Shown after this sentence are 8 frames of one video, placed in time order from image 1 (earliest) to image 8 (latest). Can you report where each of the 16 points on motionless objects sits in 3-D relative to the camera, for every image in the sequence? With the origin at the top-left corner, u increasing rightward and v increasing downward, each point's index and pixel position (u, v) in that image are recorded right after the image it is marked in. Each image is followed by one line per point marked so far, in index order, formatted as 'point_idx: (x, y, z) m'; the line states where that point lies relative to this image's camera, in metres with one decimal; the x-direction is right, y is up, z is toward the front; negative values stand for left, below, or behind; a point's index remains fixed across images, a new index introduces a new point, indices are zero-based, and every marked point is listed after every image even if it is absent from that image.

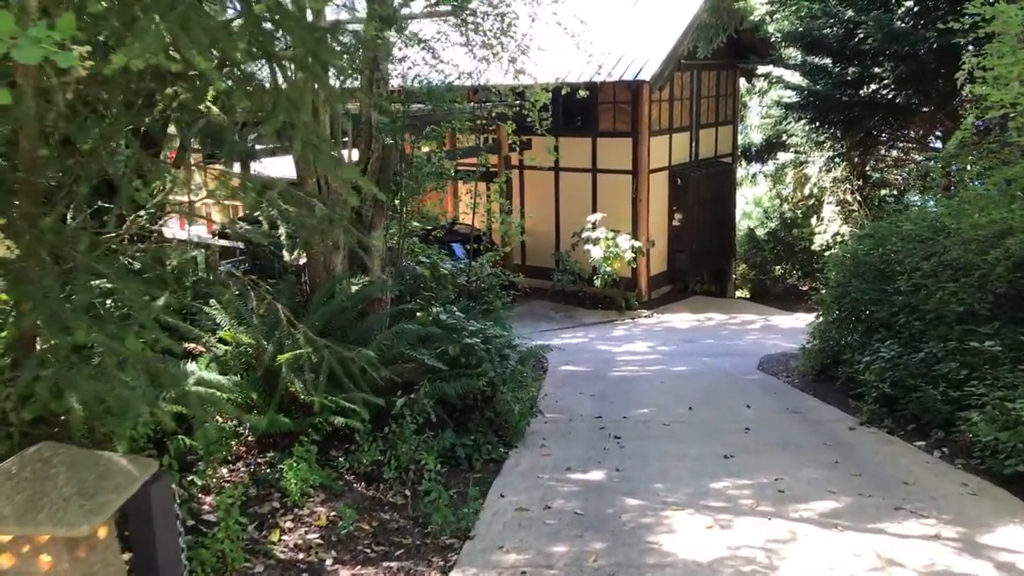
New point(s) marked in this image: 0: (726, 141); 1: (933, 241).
0: (+3.9, +2.7, +15.1) m
1: (+3.1, +0.3, +6.1) m
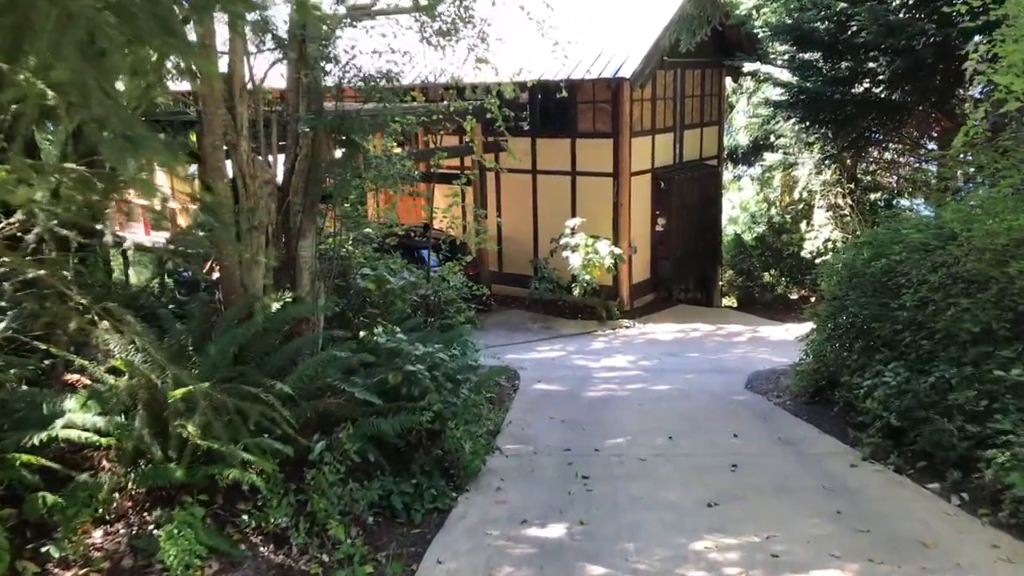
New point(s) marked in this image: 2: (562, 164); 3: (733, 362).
0: (+3.5, +2.5, +14.4) m
1: (+2.9, +0.3, +5.5) m
2: (+0.8, +1.9, +13.0) m
3: (+2.5, -0.8, +9.3) m
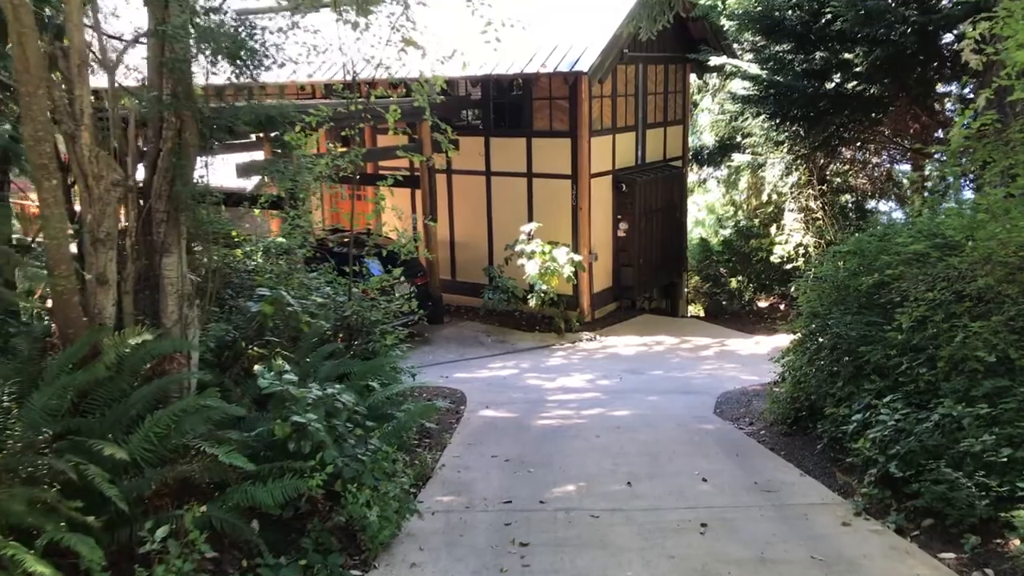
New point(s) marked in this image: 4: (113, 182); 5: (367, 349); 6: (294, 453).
0: (+2.7, +2.4, +13.7) m
1: (+2.4, +0.2, +4.7) m
2: (+0.1, +1.8, +12.1) m
3: (+1.9, -0.9, +8.5) m
4: (-1.7, +0.5, +3.6) m
5: (-1.0, -0.4, +5.8) m
6: (-0.9, -0.7, +3.5) m
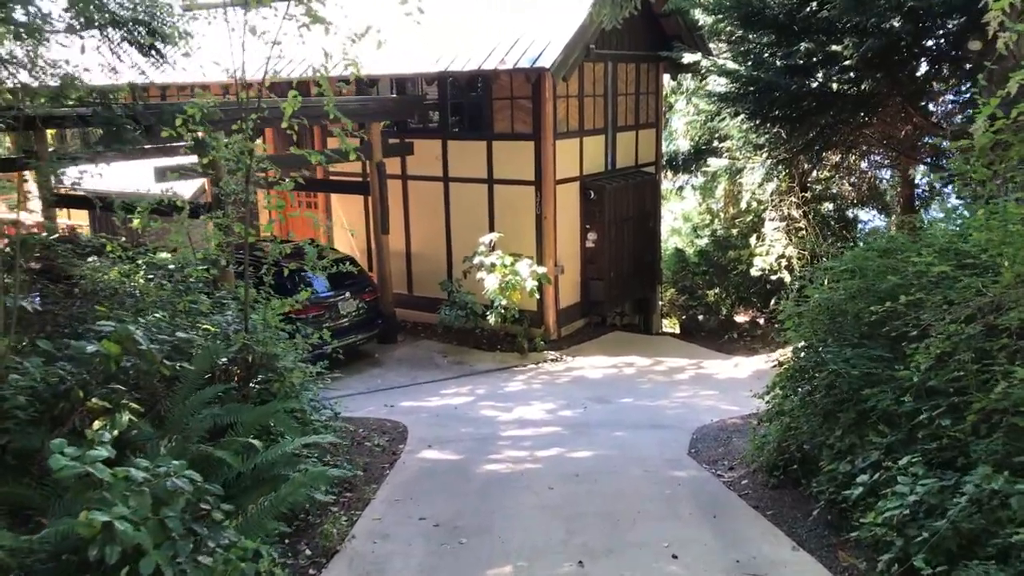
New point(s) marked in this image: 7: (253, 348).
0: (+2.1, +2.2, +12.8) m
1: (+2.1, 0.0, +3.8) m
2: (-0.5, +1.6, +11.1) m
3: (+1.5, -1.1, +7.6) m
4: (-2.1, +0.3, +2.6) m
5: (-1.4, -0.6, +4.8) m
6: (-1.3, -0.8, +2.5) m
7: (-1.5, -0.4, +4.7) m
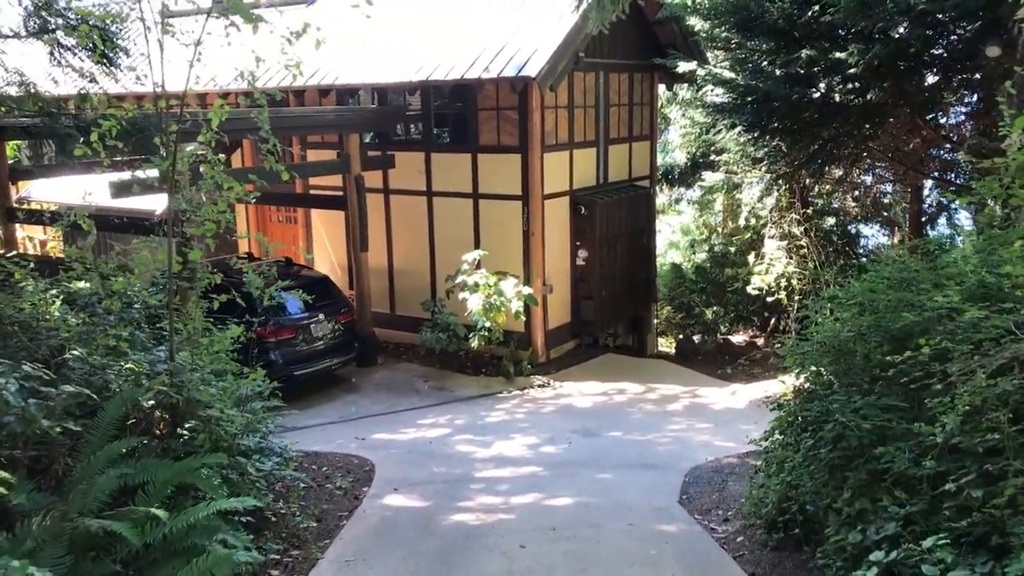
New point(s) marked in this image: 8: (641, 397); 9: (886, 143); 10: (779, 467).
0: (+1.9, +1.9, +12.2) m
1: (+1.9, -0.2, +3.2) m
2: (-0.6, +1.3, +10.6) m
3: (+1.3, -1.3, +7.0) m
4: (-2.3, +0.2, +2.0) m
5: (-1.6, -0.8, +4.2) m
6: (-1.5, -1.0, +1.9) m
7: (-1.7, -0.5, +4.1) m
8: (+1.4, -1.2, +8.9) m
9: (+3.9, +1.5, +8.6) m
10: (+1.4, -0.9, +4.4) m
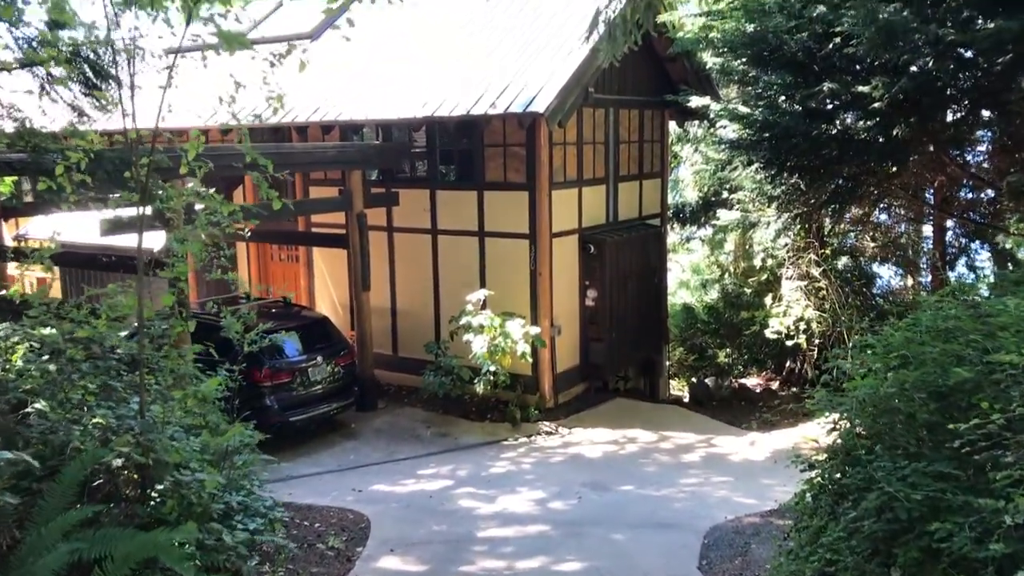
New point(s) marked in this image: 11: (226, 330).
0: (+2.0, +1.3, +11.9) m
1: (+1.9, -0.4, +2.8) m
2: (-0.6, +0.8, +10.3) m
3: (+1.3, -1.7, +6.5) m
4: (-2.3, +0.1, +1.6) m
5: (-1.6, -1.0, +3.8) m
6: (-1.5, -1.1, +1.5) m
7: (-1.7, -0.8, +3.7) m
8: (+1.4, -1.6, +8.4) m
9: (+4.0, +1.1, +8.3) m
10: (+1.4, -1.2, +4.0) m
11: (-1.9, -0.3, +5.4) m
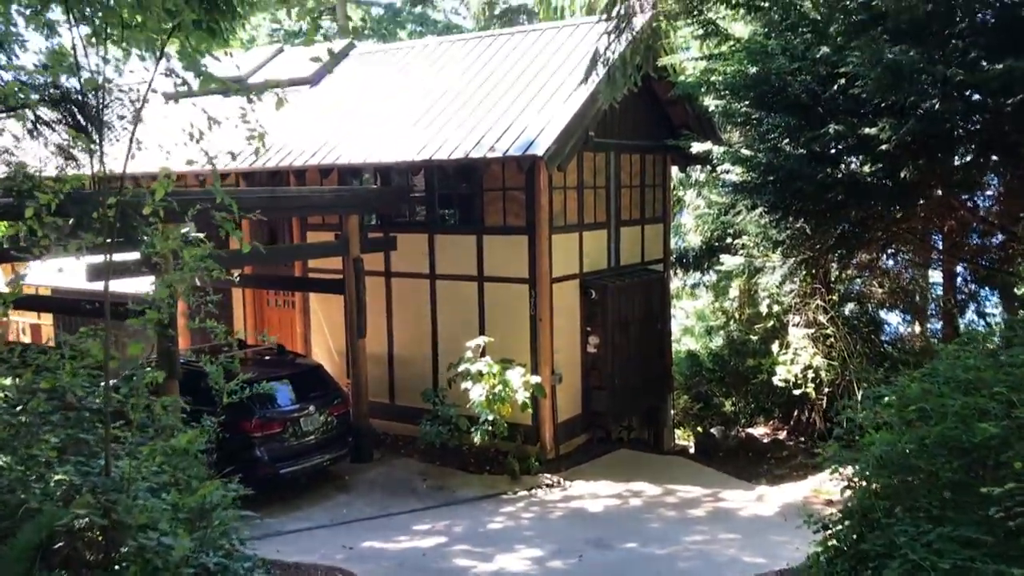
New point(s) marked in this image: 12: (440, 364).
0: (+2.0, +0.6, +11.7) m
1: (+1.9, -0.5, +2.5) m
2: (-0.6, +0.2, +10.1) m
3: (+1.3, -2.1, +6.2) m
4: (-2.3, 0.0, +1.4) m
5: (-1.6, -1.2, +3.5) m
6: (-1.5, -1.2, +1.2) m
7: (-1.7, -1.0, +3.5) m
8: (+1.4, -2.1, +8.1) m
9: (+4.0, +0.6, +8.1) m
10: (+1.4, -1.4, +3.6) m
11: (-1.9, -0.6, +5.1) m
12: (-0.9, -1.0, +10.4) m
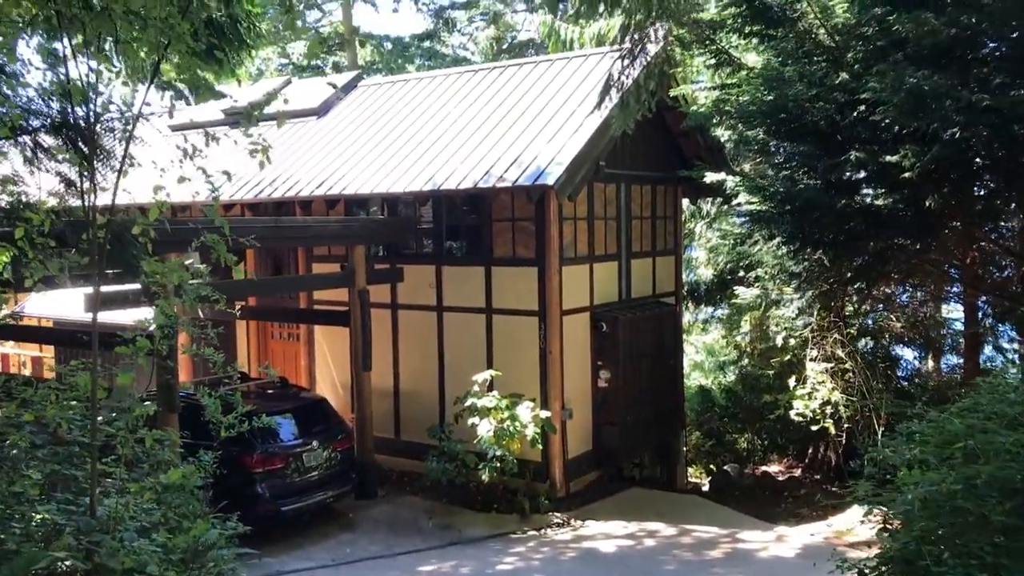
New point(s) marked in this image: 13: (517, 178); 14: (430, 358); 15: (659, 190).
0: (+2.2, +0.2, +11.5) m
1: (+1.9, -0.6, +2.3) m
2: (-0.5, -0.1, +9.9) m
3: (+1.4, -2.3, +5.9) m
4: (-2.3, 0.0, +1.2) m
5: (-1.6, -1.3, +3.3) m
6: (-1.5, -1.2, +1.0) m
7: (-1.6, -1.1, +3.2) m
8: (+1.5, -2.4, +7.8) m
9: (+4.1, +0.3, +7.8) m
10: (+1.4, -1.5, +3.4) m
11: (-1.8, -0.7, +4.9) m
12: (-0.8, -1.4, +10.1) m
13: (0.0, +1.1, +8.3) m
14: (-1.0, -0.9, +10.3) m
15: (+2.0, +1.3, +11.2) m
